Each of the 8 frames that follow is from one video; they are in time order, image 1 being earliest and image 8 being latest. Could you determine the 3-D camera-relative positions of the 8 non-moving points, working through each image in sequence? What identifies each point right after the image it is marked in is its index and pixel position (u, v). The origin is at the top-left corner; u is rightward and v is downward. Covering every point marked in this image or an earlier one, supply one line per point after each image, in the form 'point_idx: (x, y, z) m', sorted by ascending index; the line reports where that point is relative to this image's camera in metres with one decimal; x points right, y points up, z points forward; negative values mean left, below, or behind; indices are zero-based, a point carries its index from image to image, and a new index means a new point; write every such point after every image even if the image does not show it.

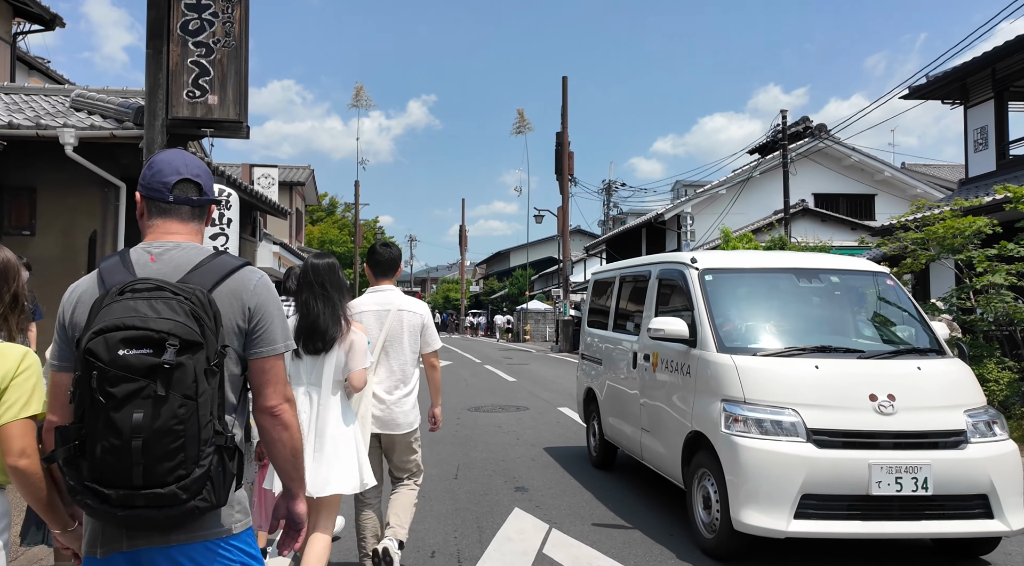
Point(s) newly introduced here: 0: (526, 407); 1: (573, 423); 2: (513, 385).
0: (+0.2, -1.9, +11.1) m
1: (+0.8, -1.8, +9.5) m
2: (0.0, -2.0, +14.7) m
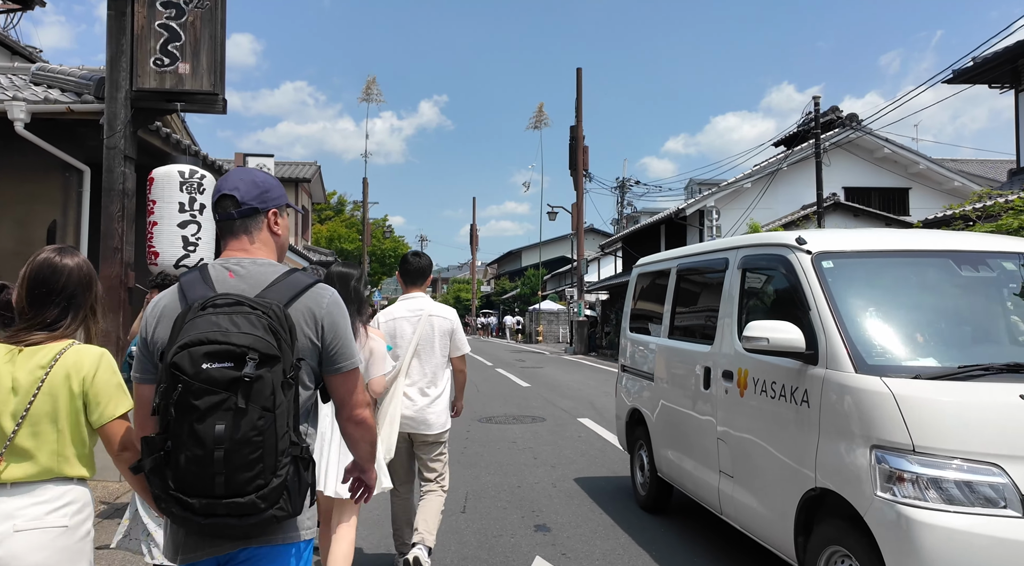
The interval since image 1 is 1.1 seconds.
0: (+0.4, -1.8, +10.1) m
1: (+1.0, -1.8, +8.5) m
2: (+0.3, -2.0, +13.7) m
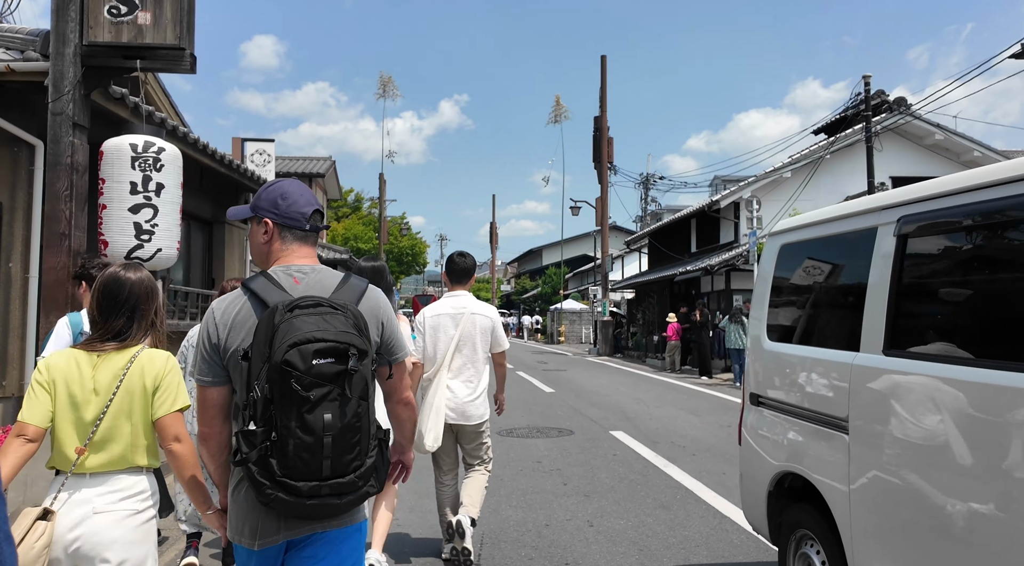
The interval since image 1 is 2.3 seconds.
0: (+0.7, -1.8, +8.9) m
1: (+1.2, -1.7, +7.3) m
2: (+0.7, -1.9, +12.5) m
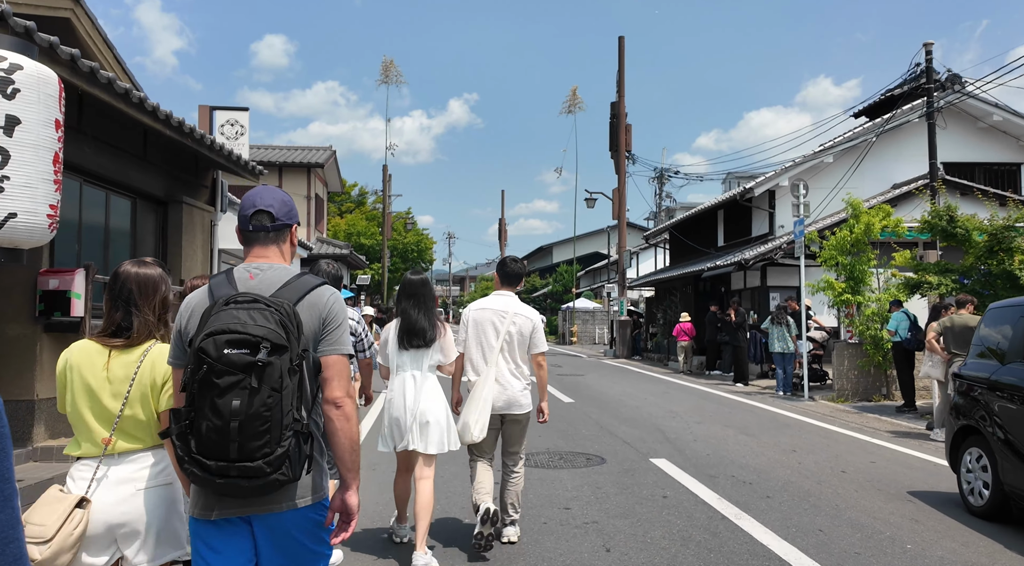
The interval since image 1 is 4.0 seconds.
0: (+0.9, -1.7, +7.2) m
1: (+1.3, -1.6, +5.6) m
2: (+0.9, -1.8, +10.8) m
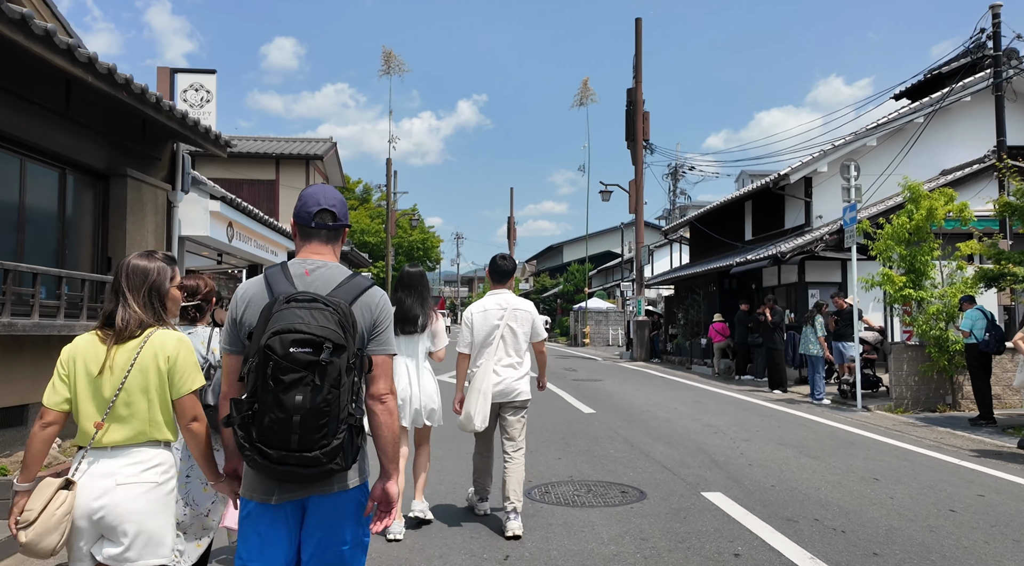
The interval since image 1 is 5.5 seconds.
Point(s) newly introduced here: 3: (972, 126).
0: (+1.0, -1.6, +5.8) m
1: (+1.5, -1.5, +4.1) m
2: (+1.0, -1.8, +9.3) m
3: (+9.5, +3.3, +15.2) m
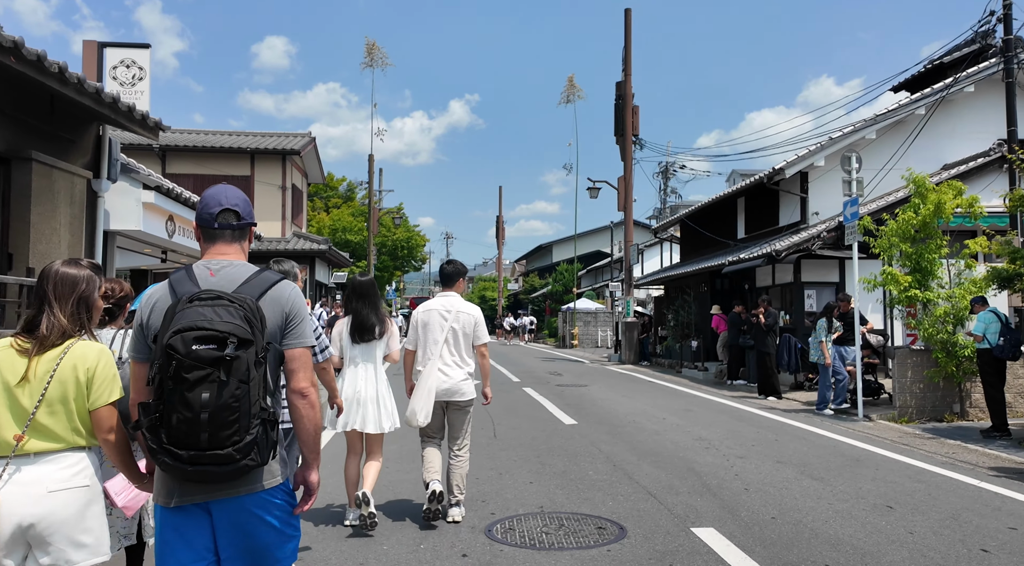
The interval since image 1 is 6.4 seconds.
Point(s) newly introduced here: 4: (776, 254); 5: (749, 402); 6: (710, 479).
0: (+0.7, -1.6, +4.9) m
1: (+1.2, -1.5, +3.3) m
2: (+0.7, -1.8, +8.5) m
3: (+9.1, +3.3, +14.5) m
4: (+4.7, +0.5, +13.0) m
5: (+4.0, -2.0, +12.4) m
6: (+1.7, -1.7, +6.3) m
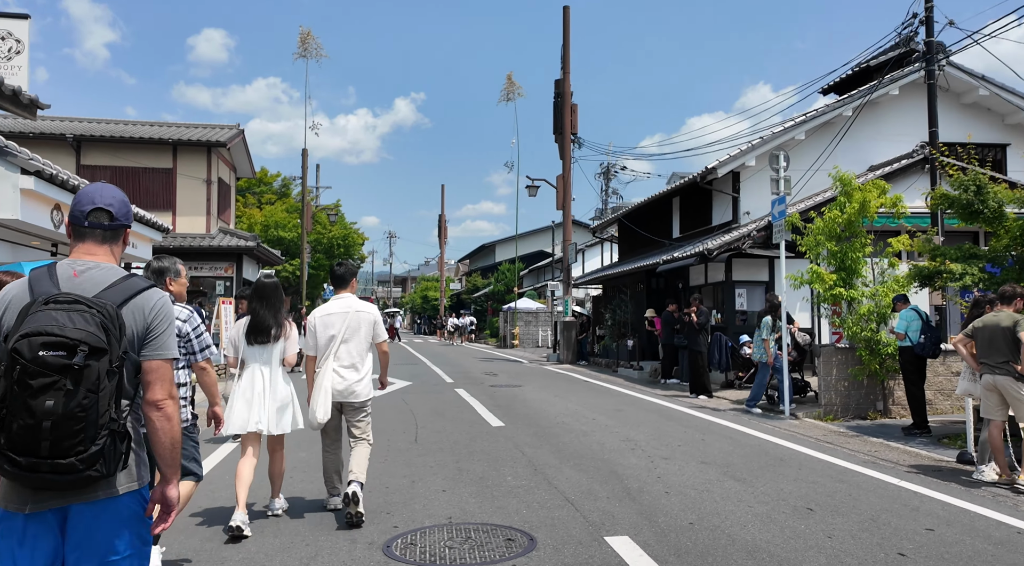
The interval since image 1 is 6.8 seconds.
0: (+0.1, -1.6, +4.6) m
1: (+0.7, -1.5, +3.0) m
2: (-0.2, -1.7, +8.2) m
3: (+7.8, +3.3, +14.8) m
4: (+3.5, +0.5, +13.0) m
5: (+2.8, -2.0, +12.3) m
6: (+1.0, -1.7, +6.1) m
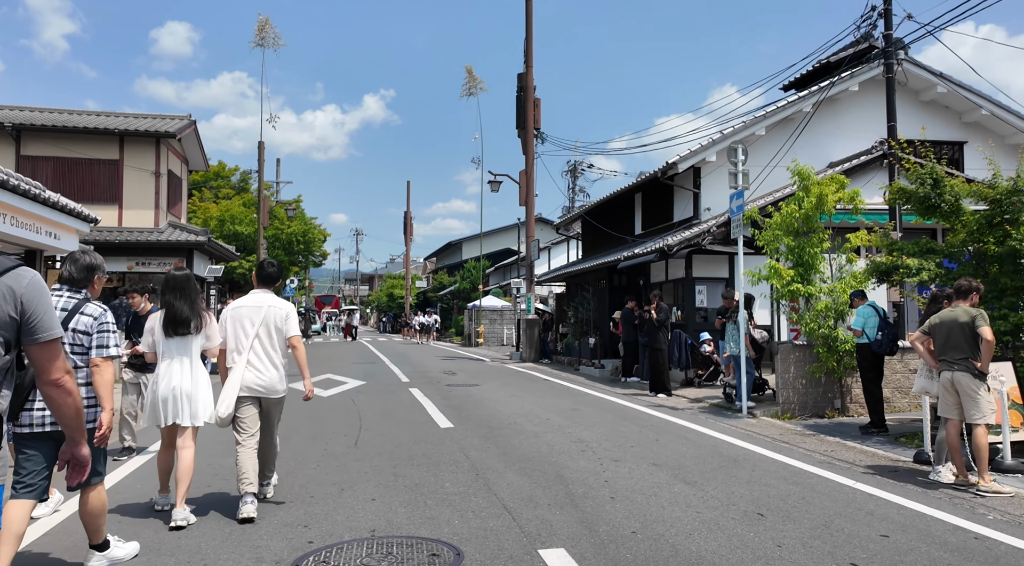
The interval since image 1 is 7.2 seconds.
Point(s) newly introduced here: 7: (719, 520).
0: (-0.3, -1.5, +4.3) m
1: (+0.3, -1.5, +2.7) m
2: (-0.7, -1.7, +7.8) m
3: (+6.9, +3.3, +14.7) m
4: (+2.7, +0.6, +12.8) m
5: (+2.1, -1.9, +12.1) m
6: (+0.5, -1.6, +5.8) m
7: (+1.4, -1.6, +5.0) m
